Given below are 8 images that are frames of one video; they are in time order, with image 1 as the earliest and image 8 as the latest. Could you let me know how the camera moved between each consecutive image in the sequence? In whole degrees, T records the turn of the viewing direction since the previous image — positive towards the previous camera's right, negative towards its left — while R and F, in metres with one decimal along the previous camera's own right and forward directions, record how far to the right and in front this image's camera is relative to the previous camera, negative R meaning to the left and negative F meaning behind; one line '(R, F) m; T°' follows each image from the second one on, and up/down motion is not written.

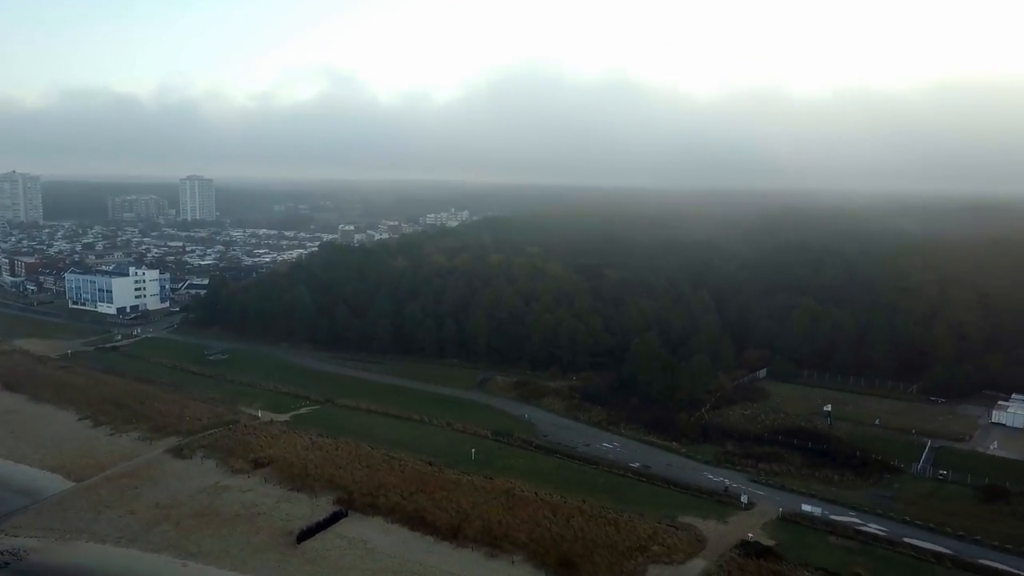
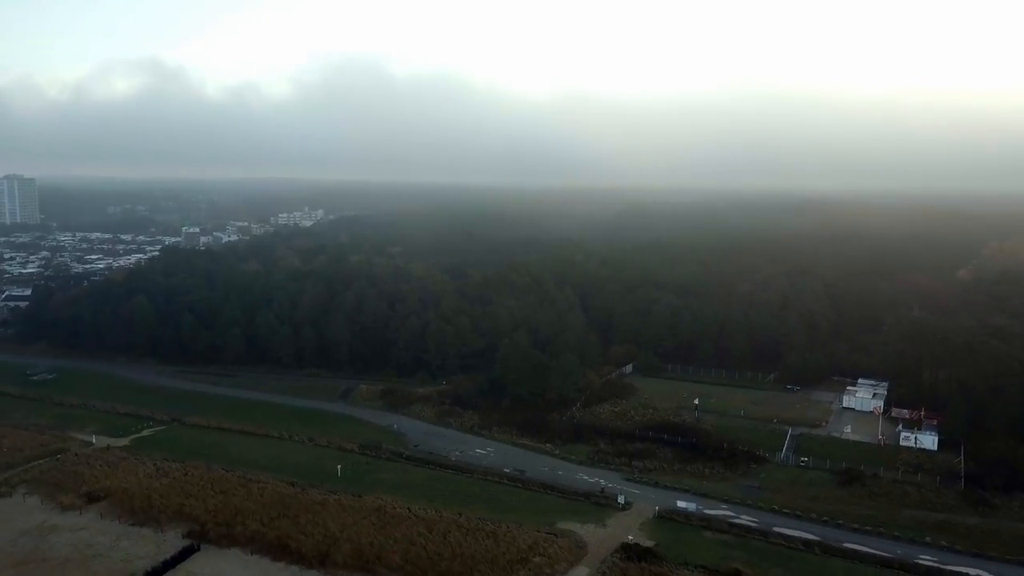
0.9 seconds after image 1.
(-0.1, +0.8) m; +10°
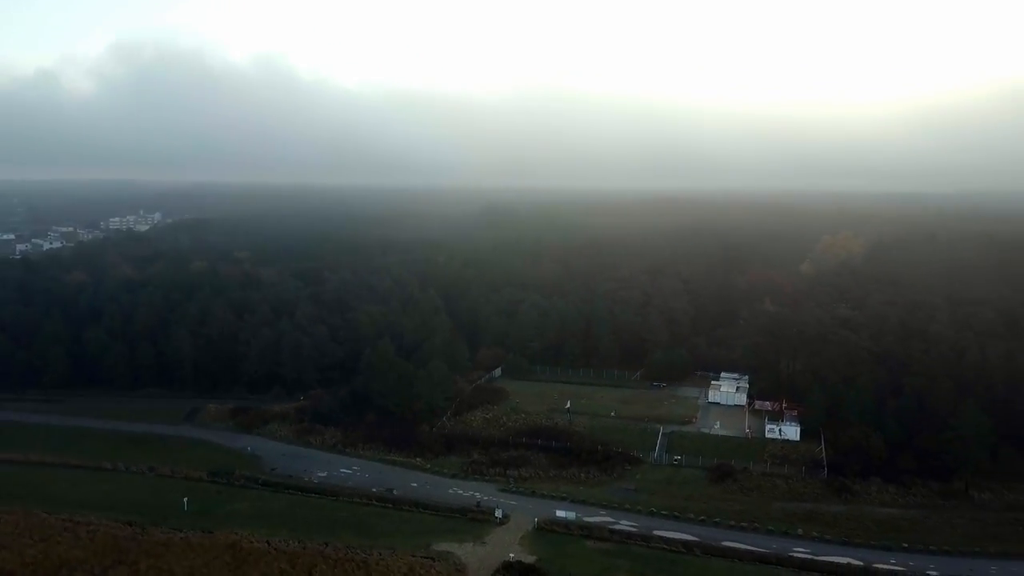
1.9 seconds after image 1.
(-0.2, +1.0) m; +10°
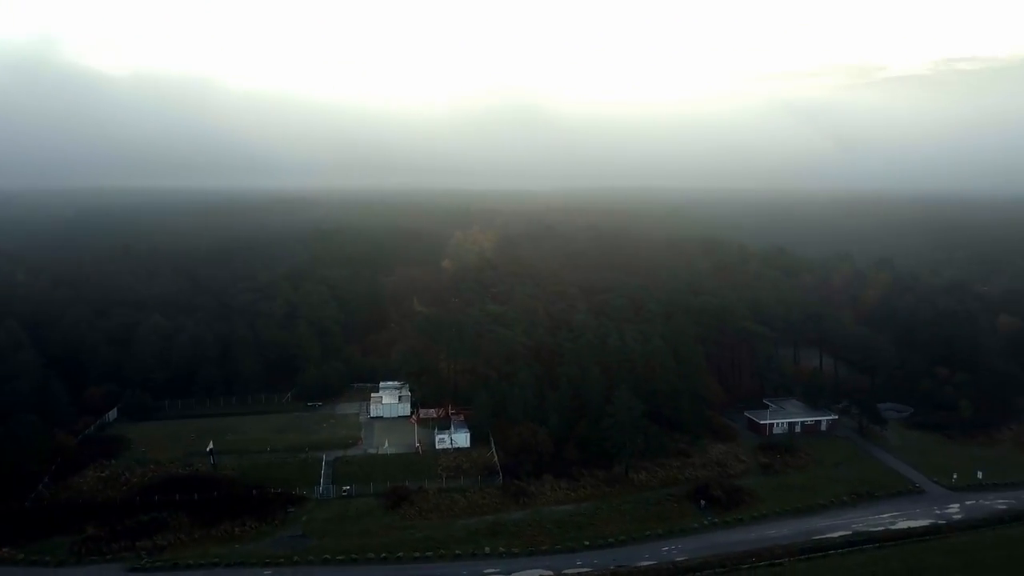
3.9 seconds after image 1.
(+4.5, -4.8) m; -33°
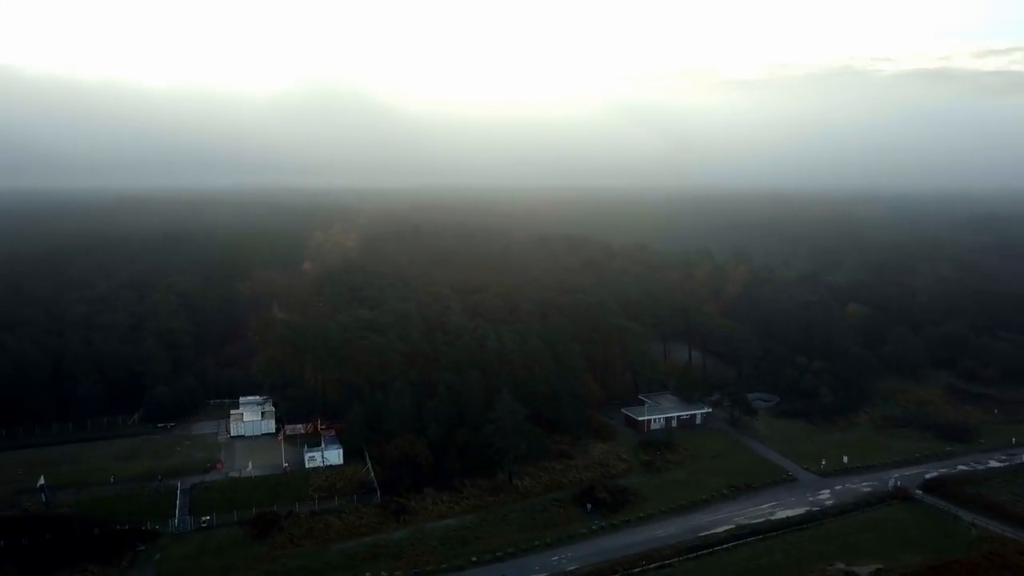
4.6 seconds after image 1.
(-0.3, +1.0) m; +10°
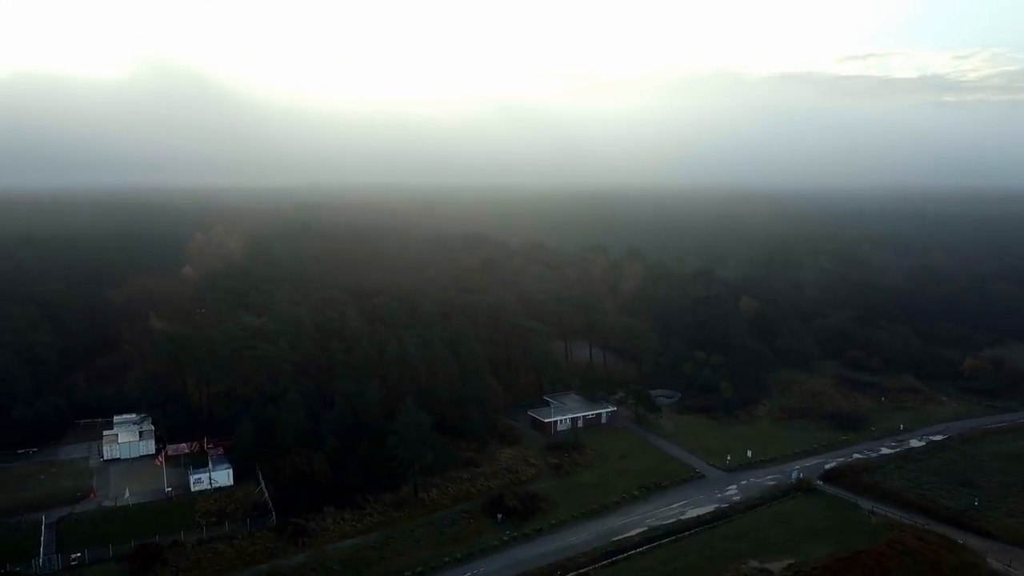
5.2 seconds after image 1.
(-0.2, +0.9) m; +8°
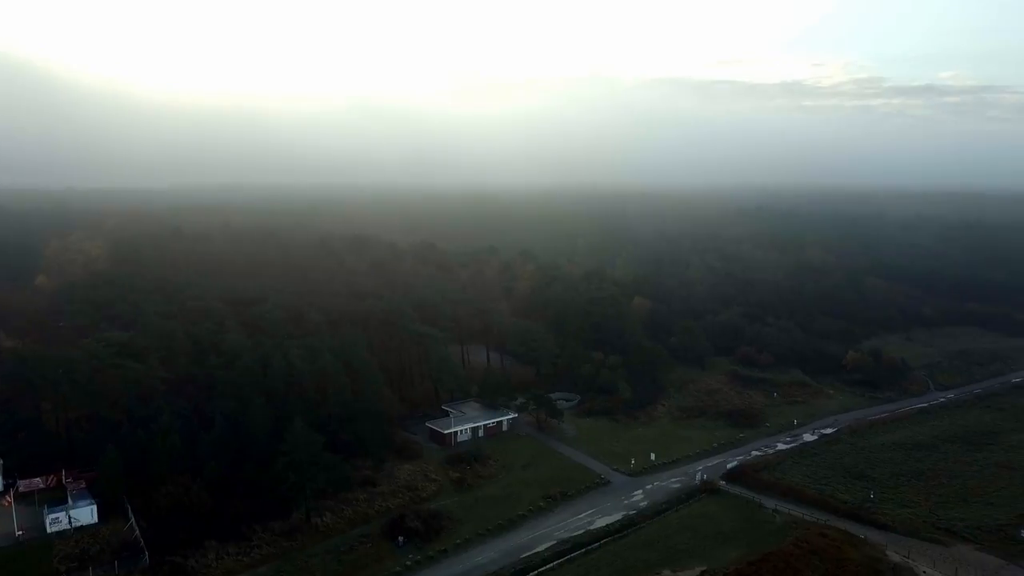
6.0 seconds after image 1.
(-0.2, +1.0) m; +8°
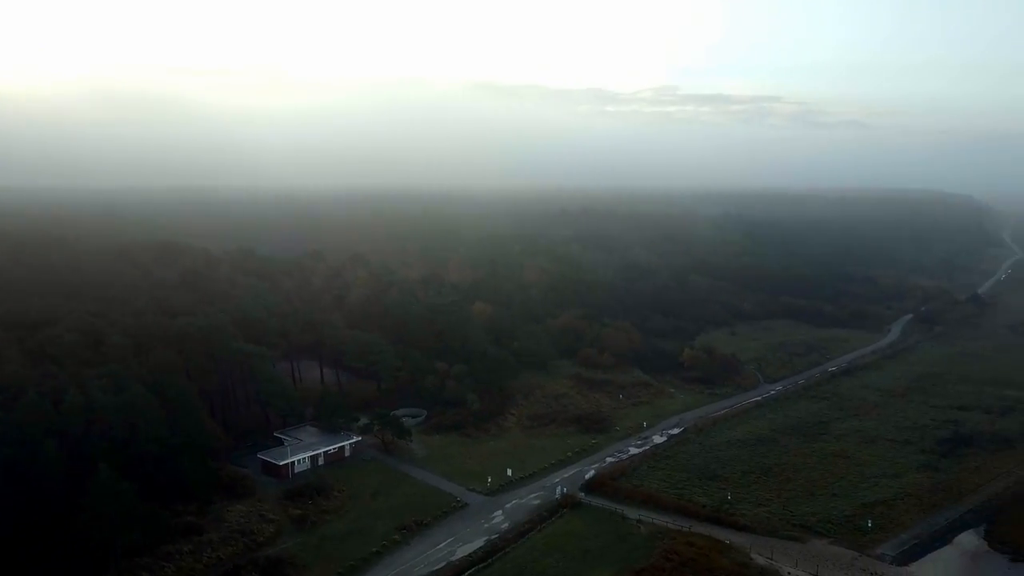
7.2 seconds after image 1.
(-0.6, +1.6) m; +13°
